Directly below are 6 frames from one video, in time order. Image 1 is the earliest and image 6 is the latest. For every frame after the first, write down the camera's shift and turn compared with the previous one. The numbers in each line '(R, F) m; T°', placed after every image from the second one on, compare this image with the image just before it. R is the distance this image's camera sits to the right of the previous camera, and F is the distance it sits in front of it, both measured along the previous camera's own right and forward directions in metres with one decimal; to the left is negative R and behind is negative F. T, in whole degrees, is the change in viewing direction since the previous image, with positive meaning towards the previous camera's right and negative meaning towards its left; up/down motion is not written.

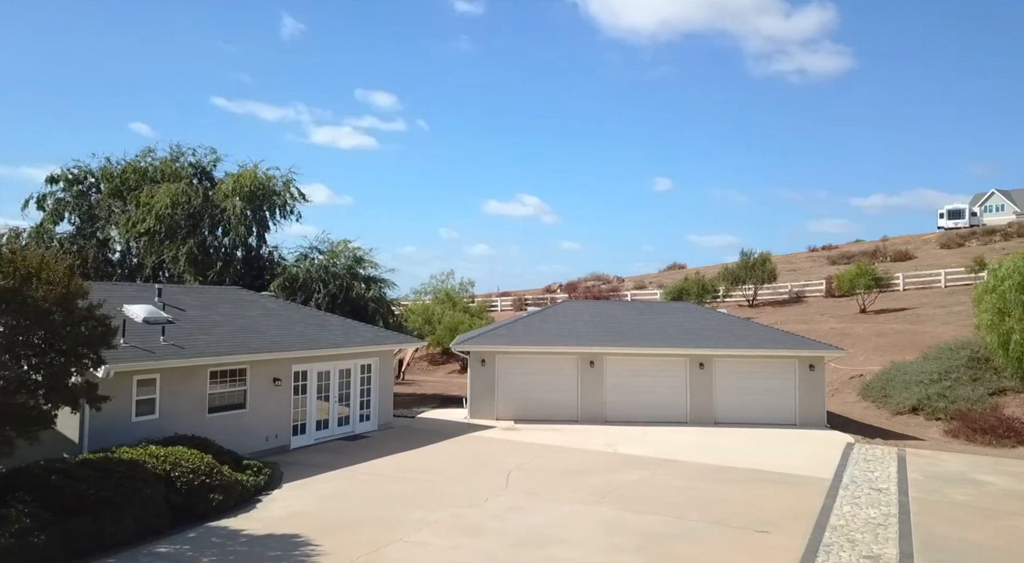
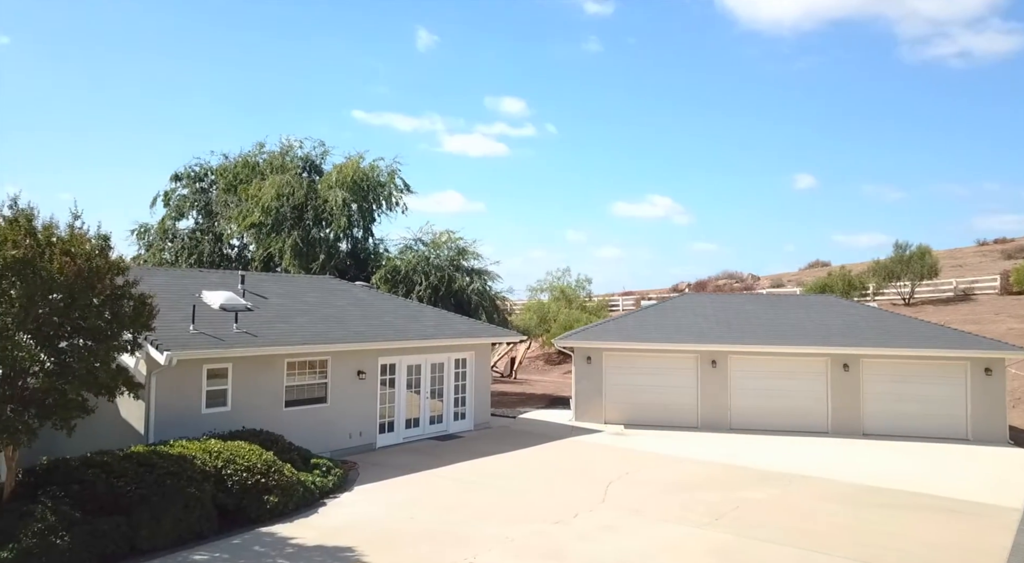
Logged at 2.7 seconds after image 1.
(+0.5, +1.8) m; -10°
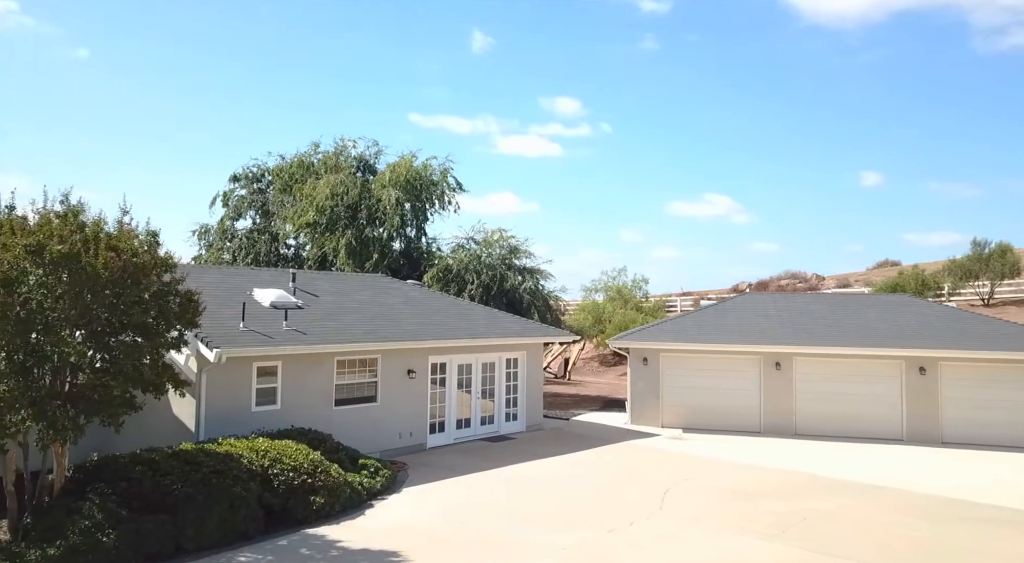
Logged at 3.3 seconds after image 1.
(0.0, +0.4) m; -4°
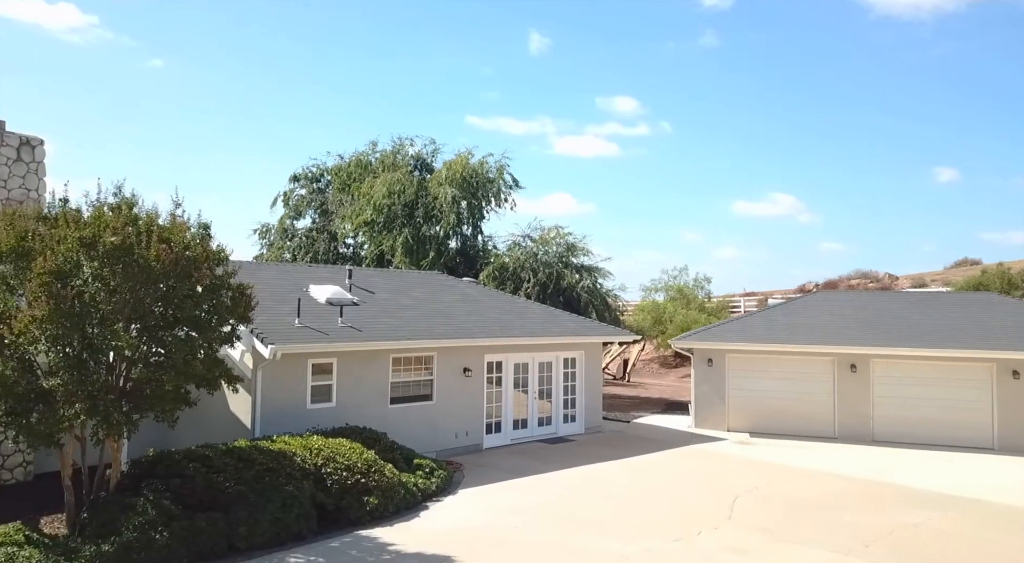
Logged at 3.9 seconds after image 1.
(0.0, +0.4) m; -4°
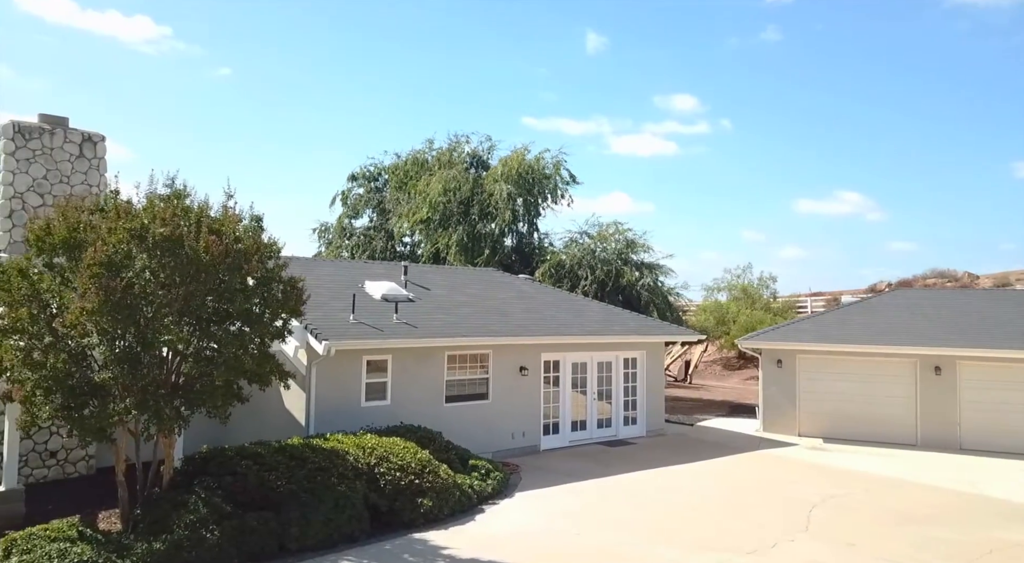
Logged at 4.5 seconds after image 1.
(0.0, +0.4) m; -4°
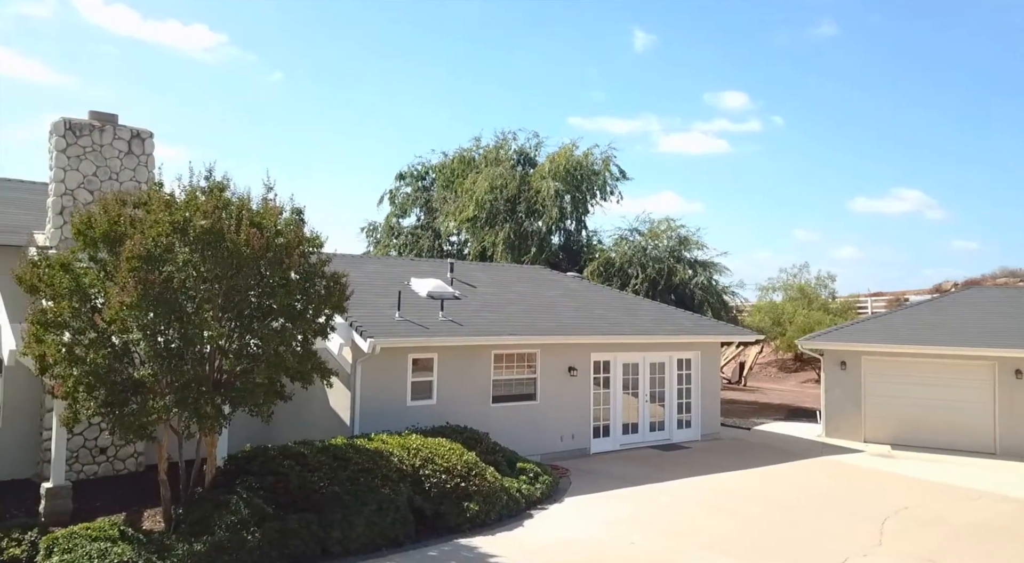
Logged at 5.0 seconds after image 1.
(0.0, +0.4) m; -4°
